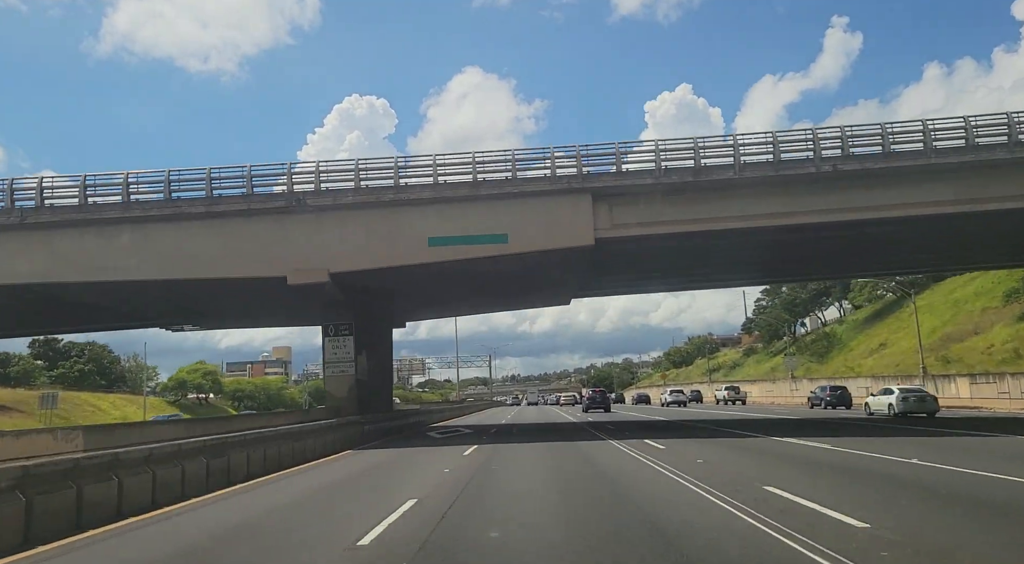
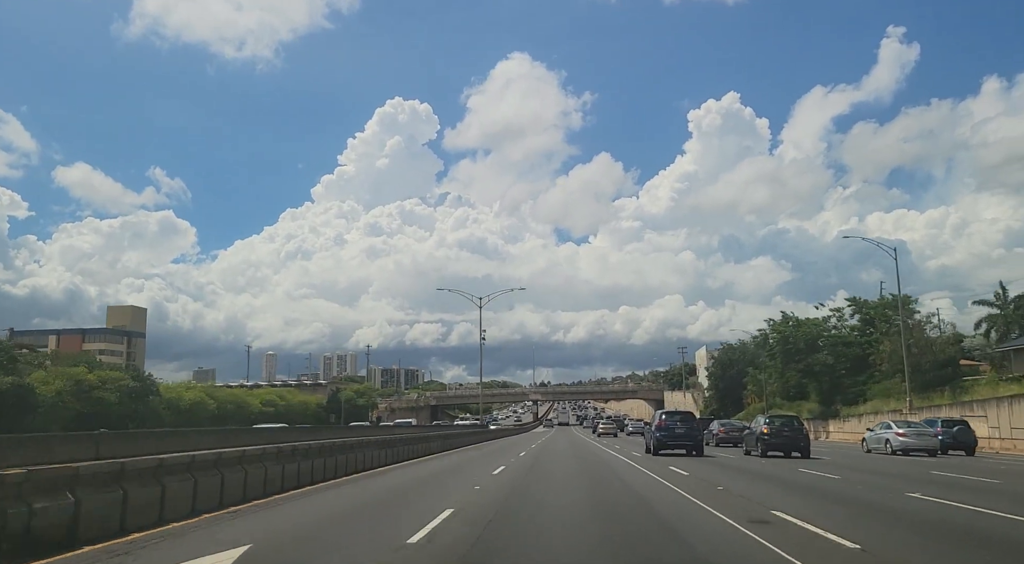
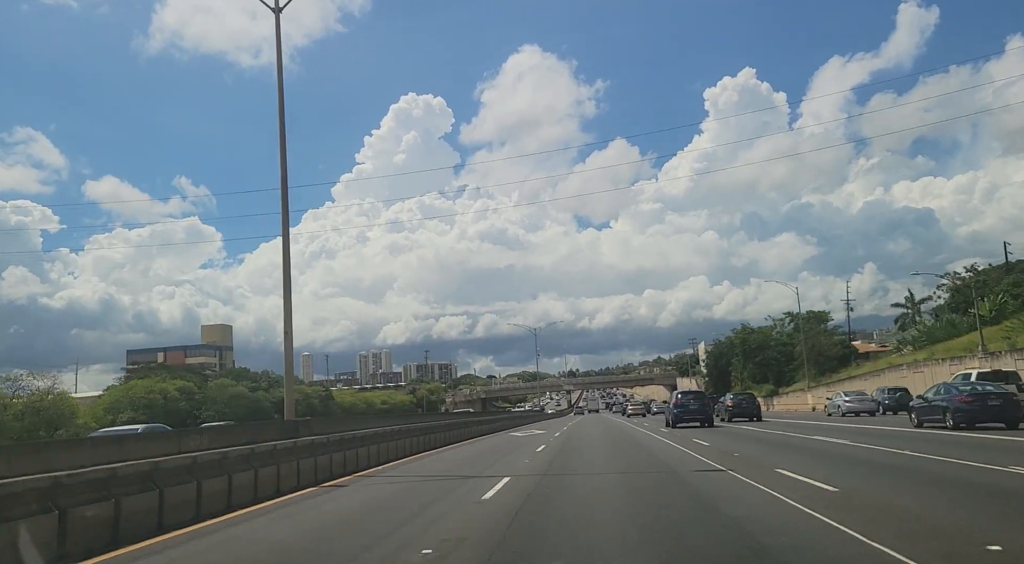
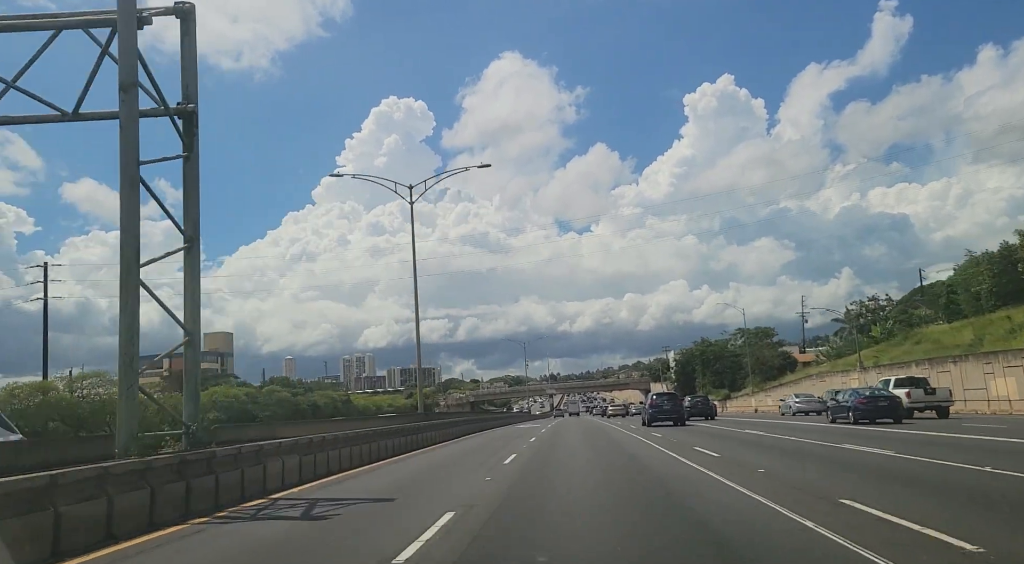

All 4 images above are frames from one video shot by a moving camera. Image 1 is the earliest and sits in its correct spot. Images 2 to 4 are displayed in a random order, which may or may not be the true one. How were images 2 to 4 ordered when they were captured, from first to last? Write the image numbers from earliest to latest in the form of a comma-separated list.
4, 3, 2
